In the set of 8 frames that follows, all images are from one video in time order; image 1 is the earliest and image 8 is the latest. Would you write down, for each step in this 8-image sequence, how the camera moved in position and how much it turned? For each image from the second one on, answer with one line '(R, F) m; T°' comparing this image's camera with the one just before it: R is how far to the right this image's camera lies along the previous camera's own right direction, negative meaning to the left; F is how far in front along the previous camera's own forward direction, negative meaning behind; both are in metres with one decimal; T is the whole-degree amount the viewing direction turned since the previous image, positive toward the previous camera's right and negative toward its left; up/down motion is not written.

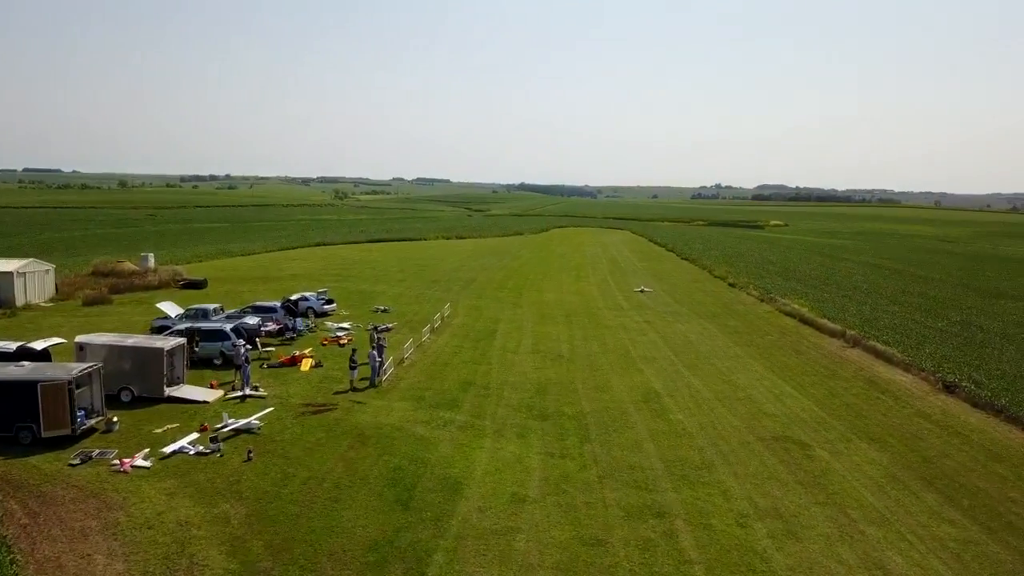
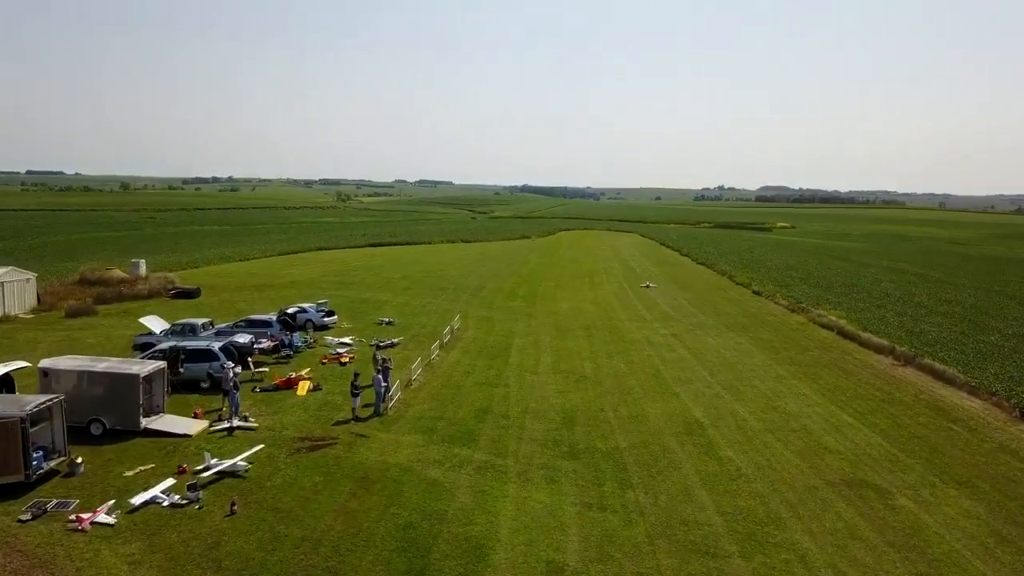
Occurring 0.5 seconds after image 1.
(-0.4, +2.1) m; 0°
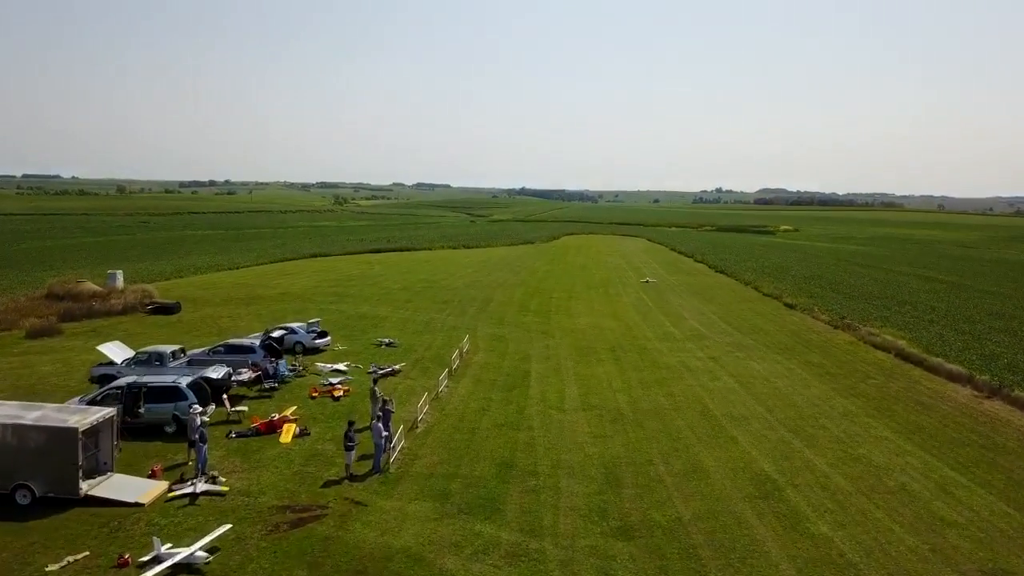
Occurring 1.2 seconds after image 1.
(-0.5, +3.1) m; 0°
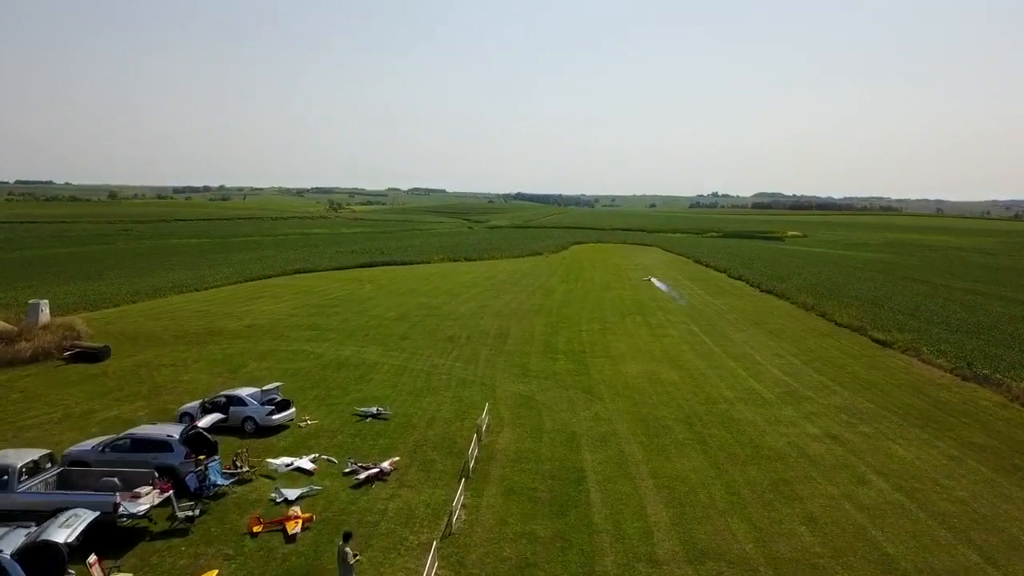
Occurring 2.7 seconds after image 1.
(-0.9, +6.7) m; 0°
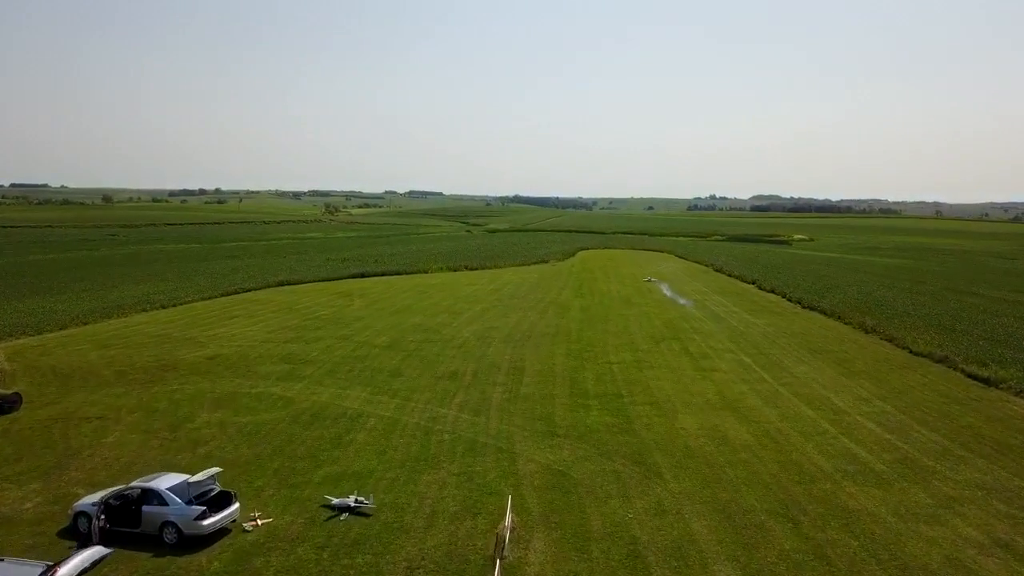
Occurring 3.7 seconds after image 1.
(-0.5, +4.9) m; 0°
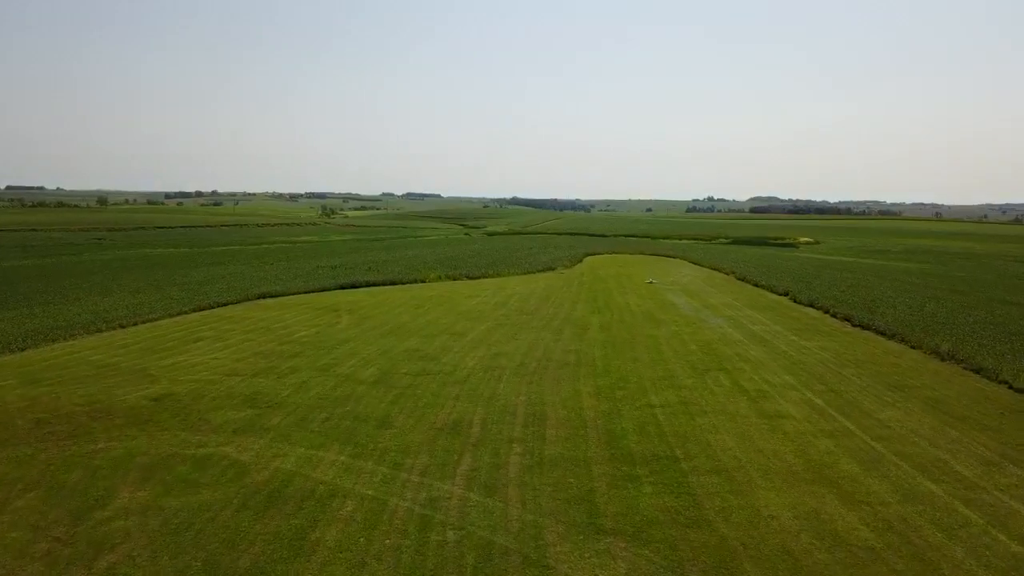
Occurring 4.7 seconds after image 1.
(-0.5, +4.6) m; 0°
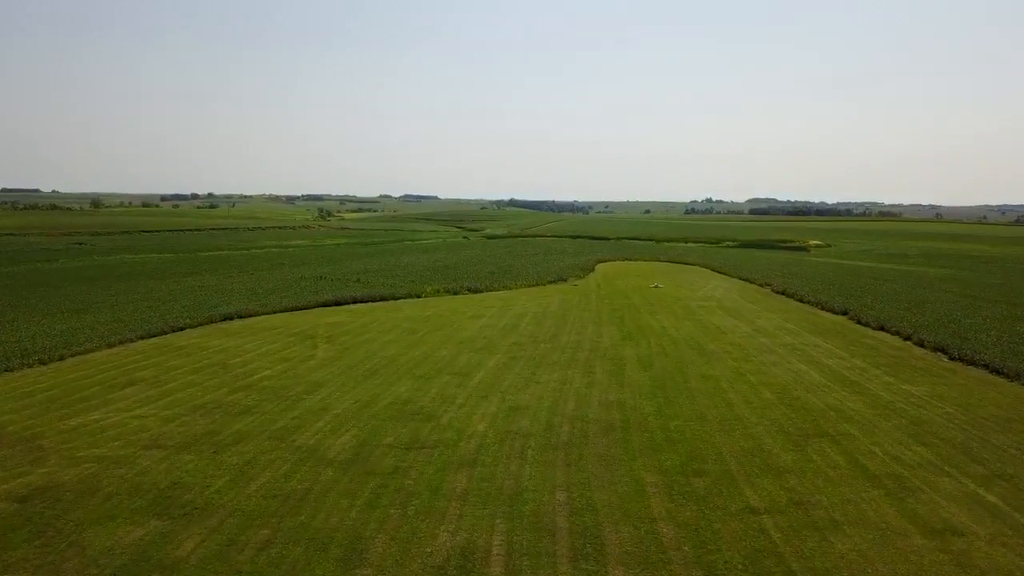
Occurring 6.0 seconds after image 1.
(-0.6, +6.4) m; 0°
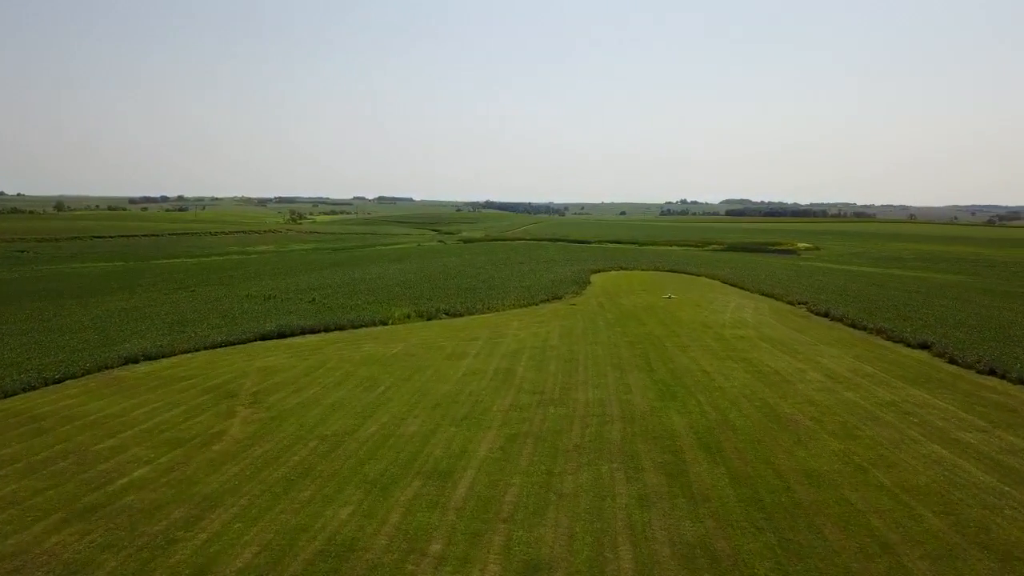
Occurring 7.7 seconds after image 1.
(-0.5, +8.3) m; +2°
